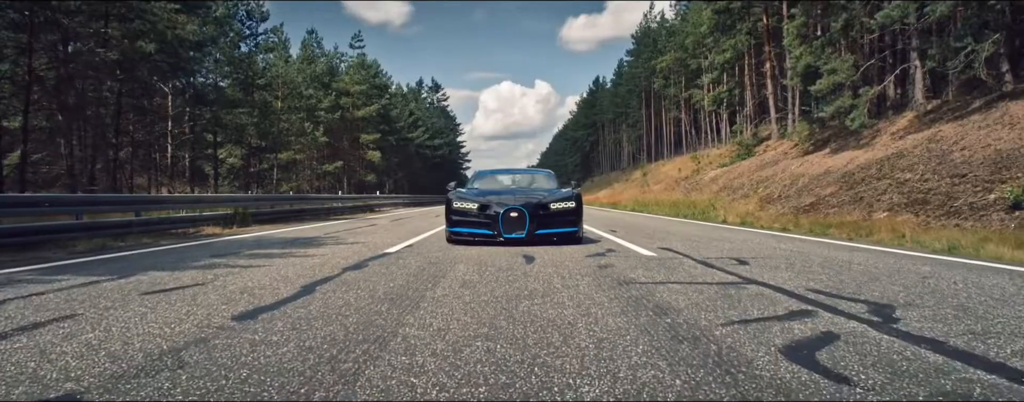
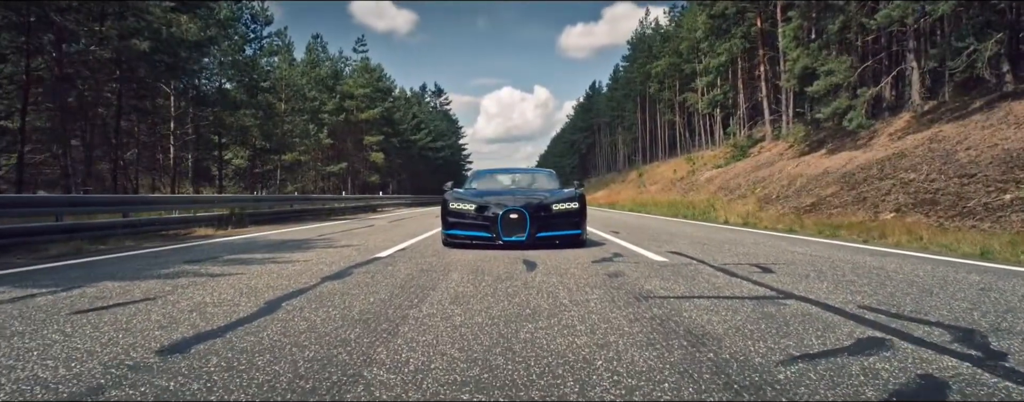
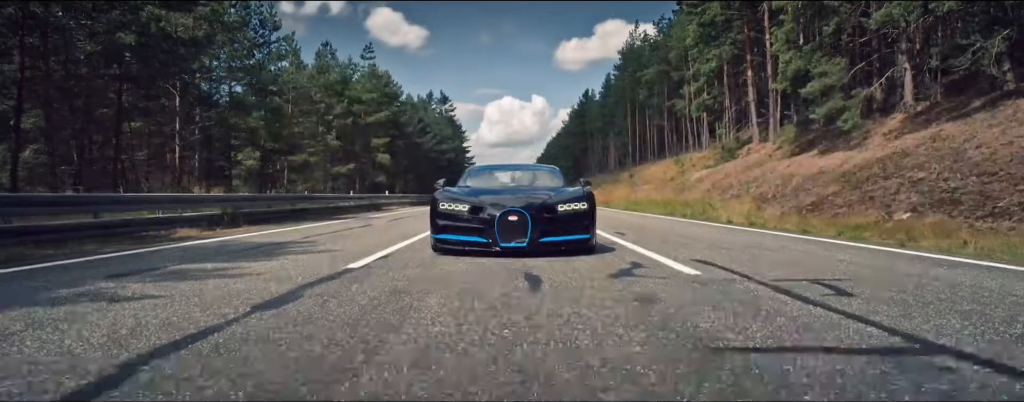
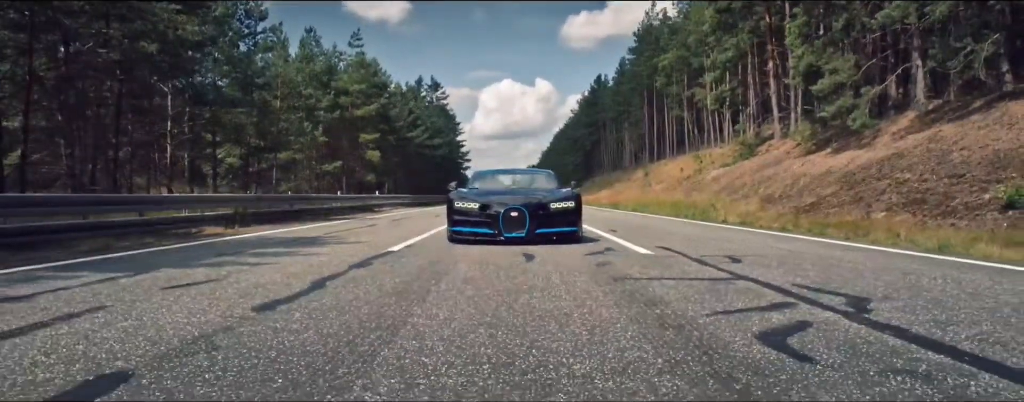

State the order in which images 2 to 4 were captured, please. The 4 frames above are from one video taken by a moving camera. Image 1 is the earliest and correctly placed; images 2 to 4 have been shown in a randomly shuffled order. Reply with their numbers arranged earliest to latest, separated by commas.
3, 4, 2
